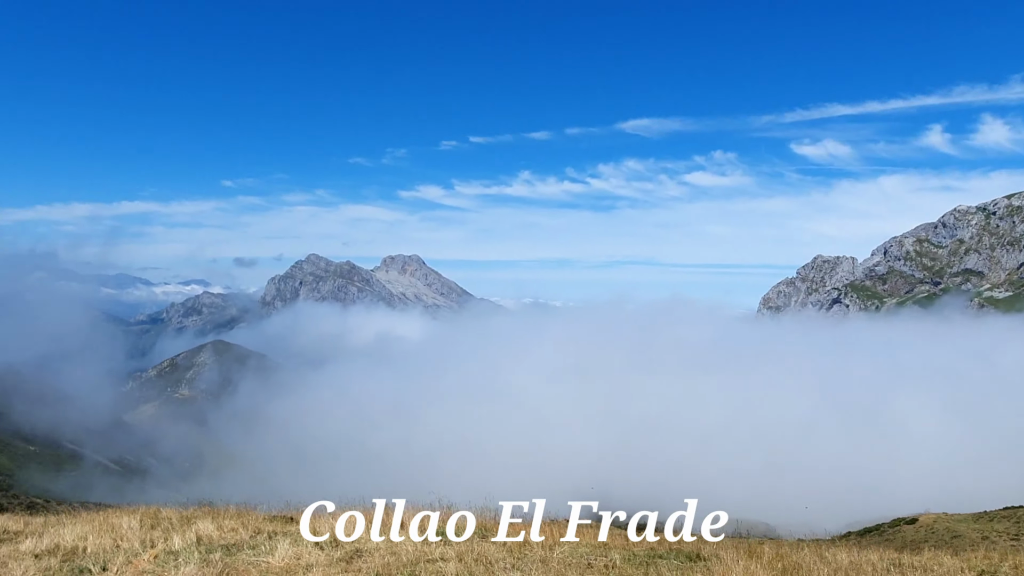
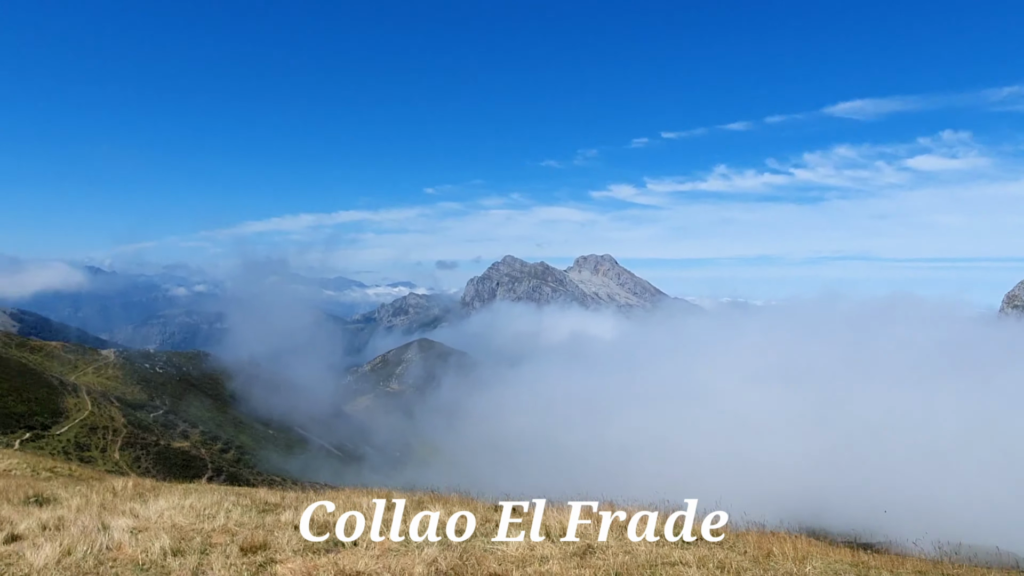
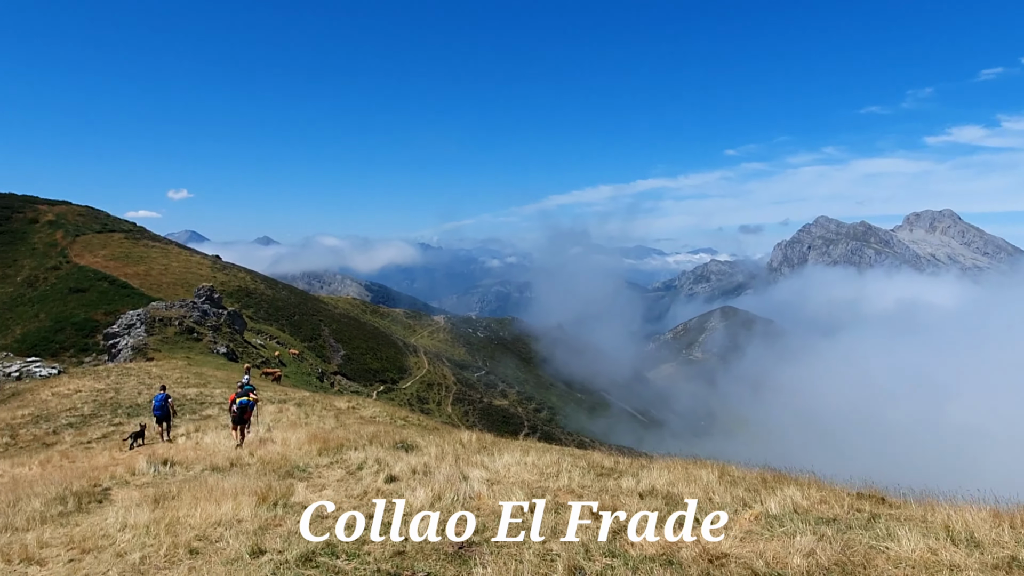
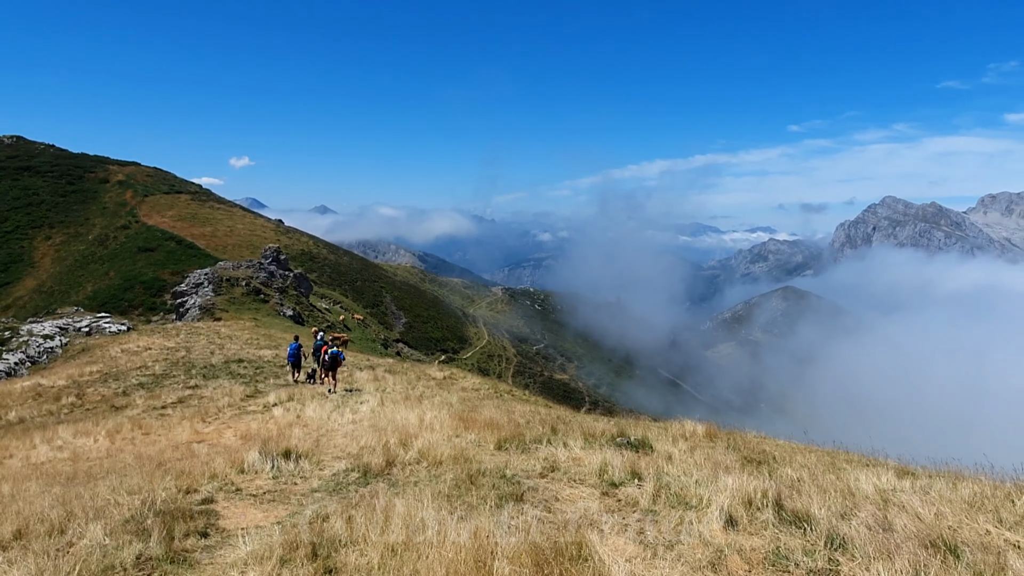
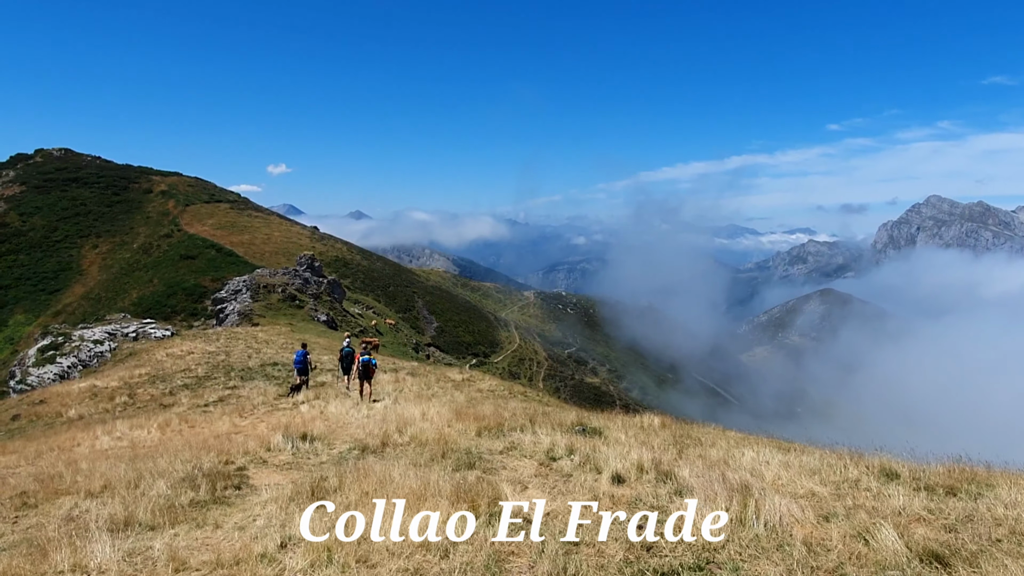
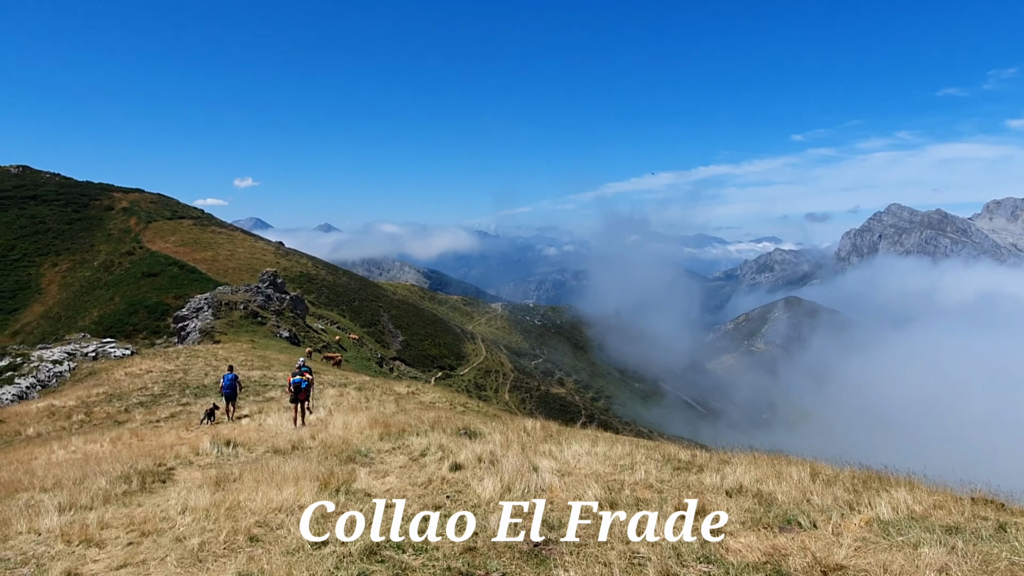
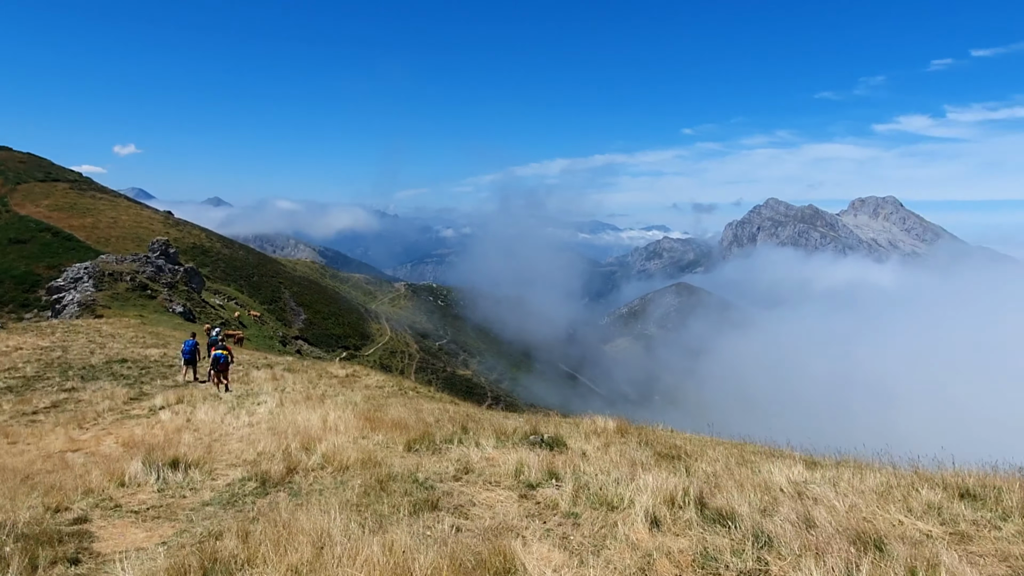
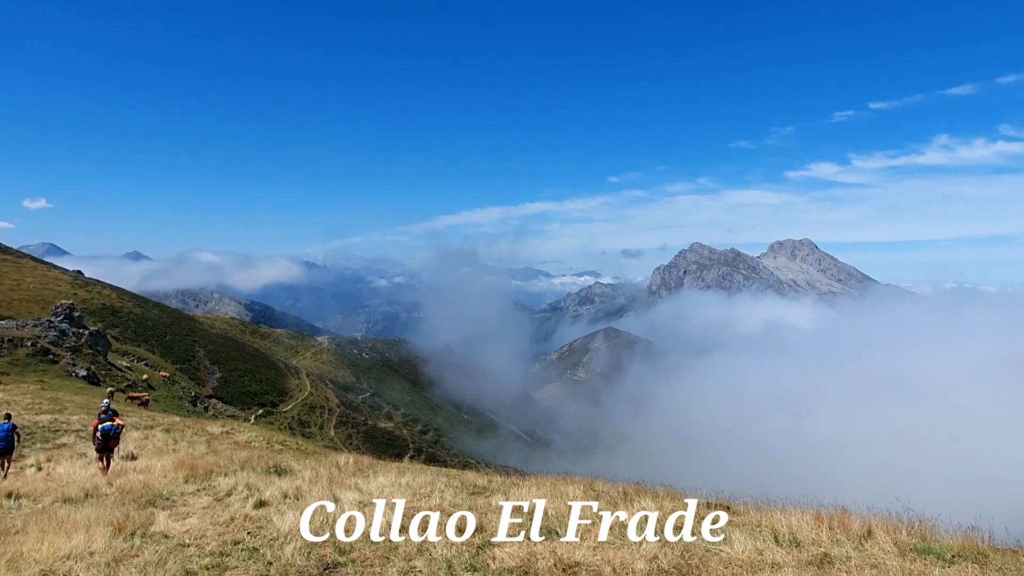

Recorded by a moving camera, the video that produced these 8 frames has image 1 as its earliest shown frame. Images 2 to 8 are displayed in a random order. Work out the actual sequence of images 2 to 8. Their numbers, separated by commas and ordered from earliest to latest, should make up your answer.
2, 8, 3, 6, 5, 4, 7
